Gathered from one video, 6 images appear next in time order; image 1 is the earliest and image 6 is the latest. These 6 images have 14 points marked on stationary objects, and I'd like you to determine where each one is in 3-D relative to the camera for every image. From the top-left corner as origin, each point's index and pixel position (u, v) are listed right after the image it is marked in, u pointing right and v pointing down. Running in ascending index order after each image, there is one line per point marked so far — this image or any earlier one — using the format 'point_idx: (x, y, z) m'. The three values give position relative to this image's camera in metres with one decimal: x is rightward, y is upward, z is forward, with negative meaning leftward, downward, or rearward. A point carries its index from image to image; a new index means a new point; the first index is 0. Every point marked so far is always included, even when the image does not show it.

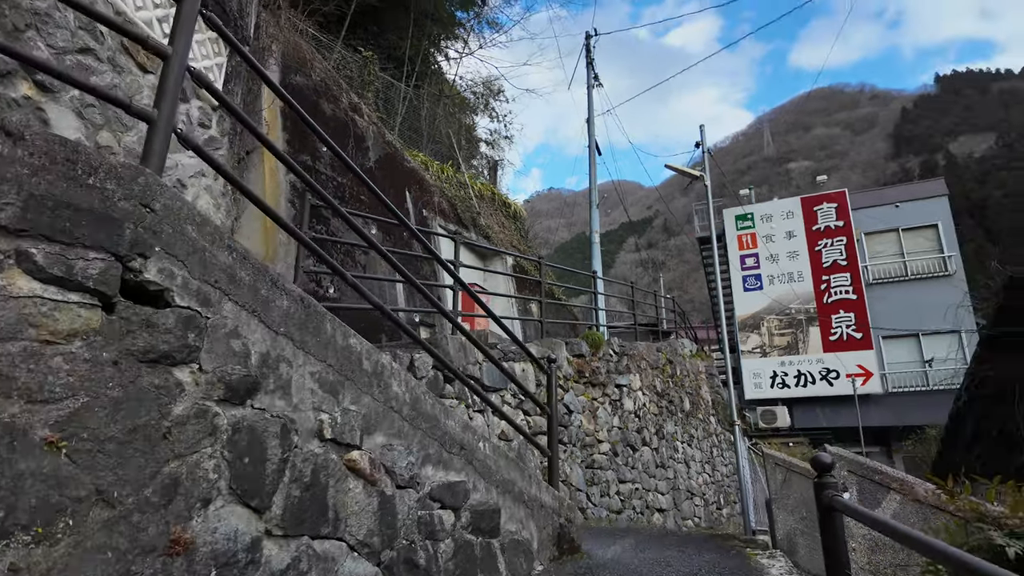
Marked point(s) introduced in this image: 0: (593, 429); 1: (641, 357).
0: (+0.8, -1.4, +5.8) m
1: (+1.7, -0.9, +7.5) m
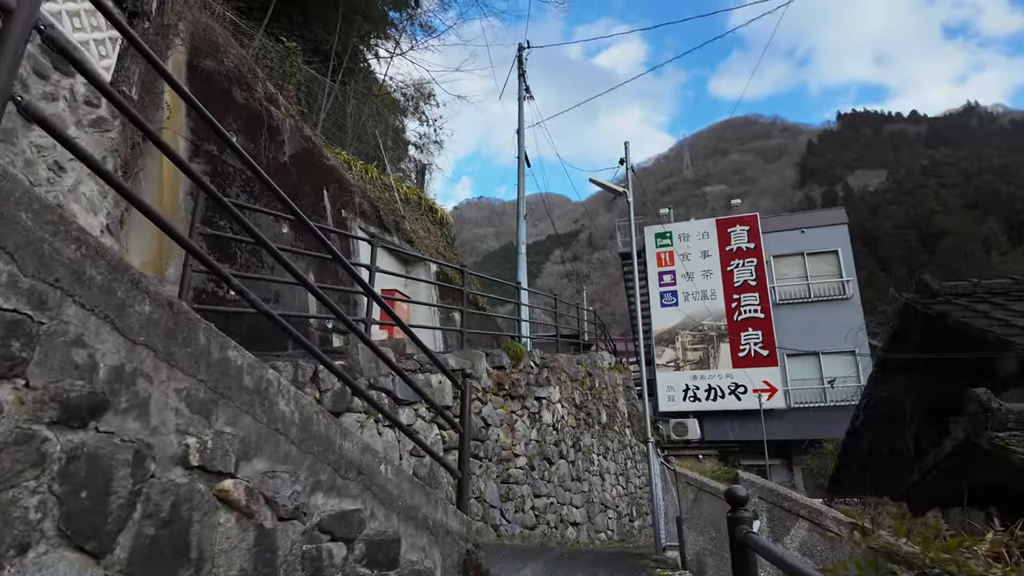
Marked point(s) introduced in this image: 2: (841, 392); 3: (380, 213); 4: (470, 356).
0: (0.0, -1.5, +5.7) m
1: (+0.6, -1.0, +7.5) m
2: (+6.6, -2.1, +11.8) m
3: (-1.8, +1.0, +8.0) m
4: (-0.4, -0.6, +5.3) m
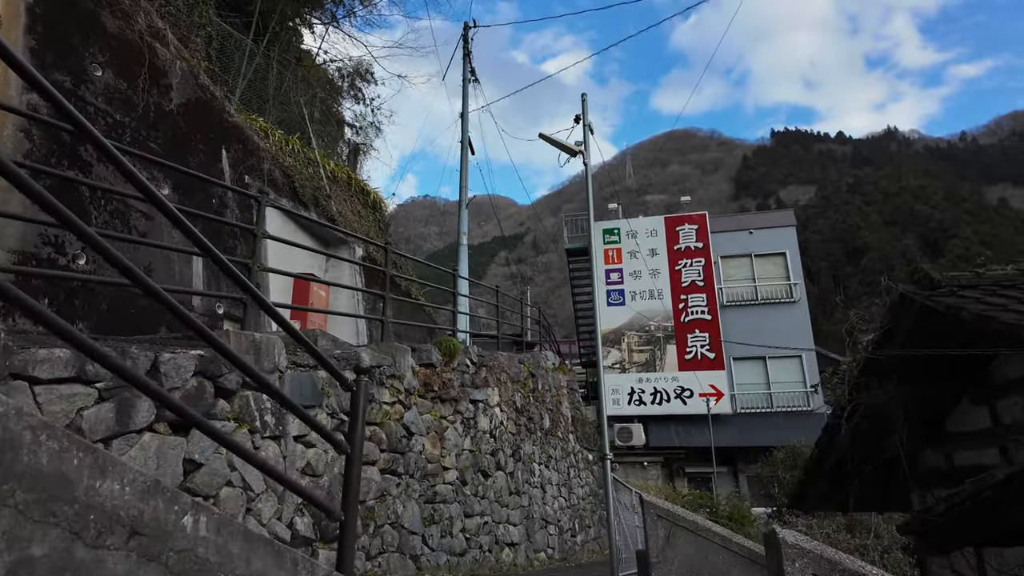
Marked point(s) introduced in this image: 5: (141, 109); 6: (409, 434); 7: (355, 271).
0: (-0.6, -1.4, +4.9) m
1: (-0.1, -0.9, +6.7) m
2: (+5.4, -2.1, +11.5) m
3: (-2.6, +1.2, +6.9) m
4: (-0.9, -0.5, +4.4) m
5: (-3.0, +1.4, +4.7) m
6: (-0.8, -1.1, +4.5) m
7: (-1.9, +0.3, +7.2) m
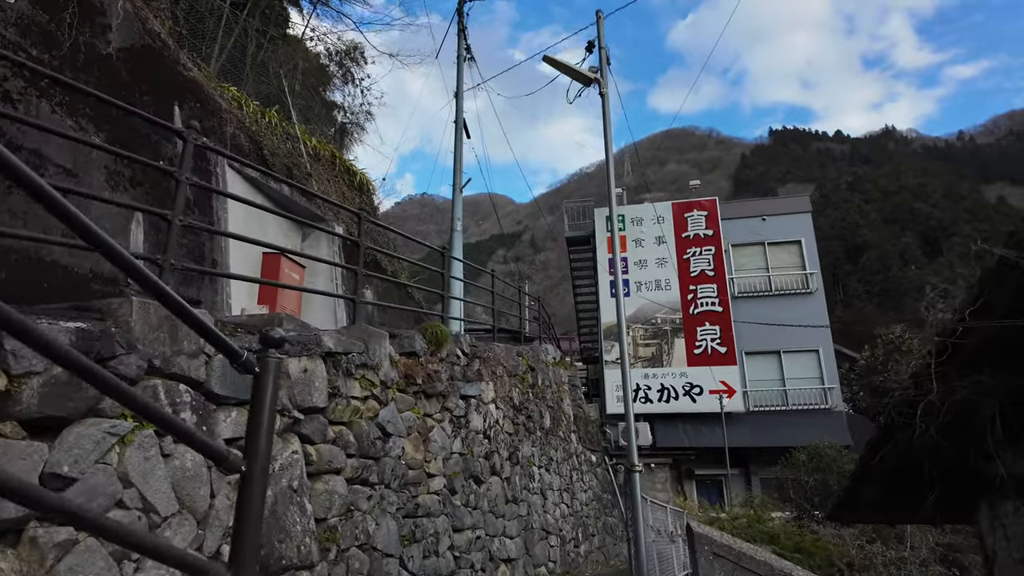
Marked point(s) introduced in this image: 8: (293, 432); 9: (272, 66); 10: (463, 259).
0: (-0.6, -1.2, +4.1) m
1: (-0.2, -0.7, +6.0) m
2: (+5.3, -2.0, +10.8) m
3: (-2.6, +1.4, +6.2) m
4: (-0.9, -0.3, +3.7) m
5: (-3.0, +1.6, +3.9) m
6: (-0.8, -0.9, +3.7) m
7: (-2.0, +0.4, +6.4) m
8: (-1.1, -0.7, +3.0) m
9: (-3.8, +3.5, +9.3) m
10: (-0.7, +0.4, +7.8) m
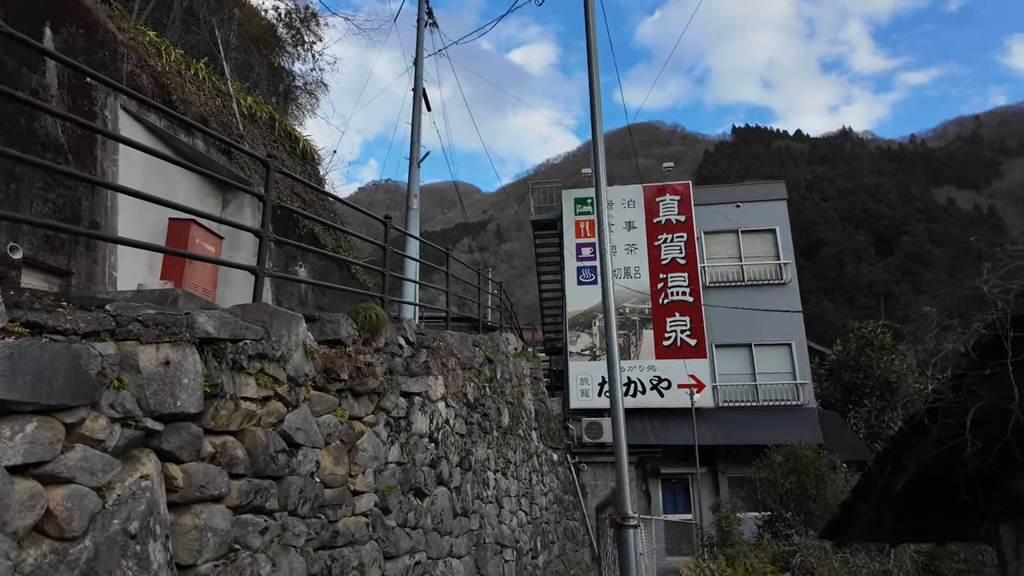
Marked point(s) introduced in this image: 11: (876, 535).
0: (-0.9, -1.0, +3.3) m
1: (-0.6, -0.6, +5.2) m
2: (+4.6, -1.8, +10.4) m
3: (-3.0, +1.6, +5.2) m
4: (-1.2, -0.1, +2.9) m
5: (-3.2, +1.8, +3.0) m
6: (-1.1, -0.8, +2.9) m
7: (-2.4, +0.7, +5.5) m
8: (-1.3, -0.6, +2.2) m
9: (-4.3, +3.8, +8.2) m
10: (-1.2, +0.6, +6.9) m
11: (+2.3, -1.6, +3.7) m
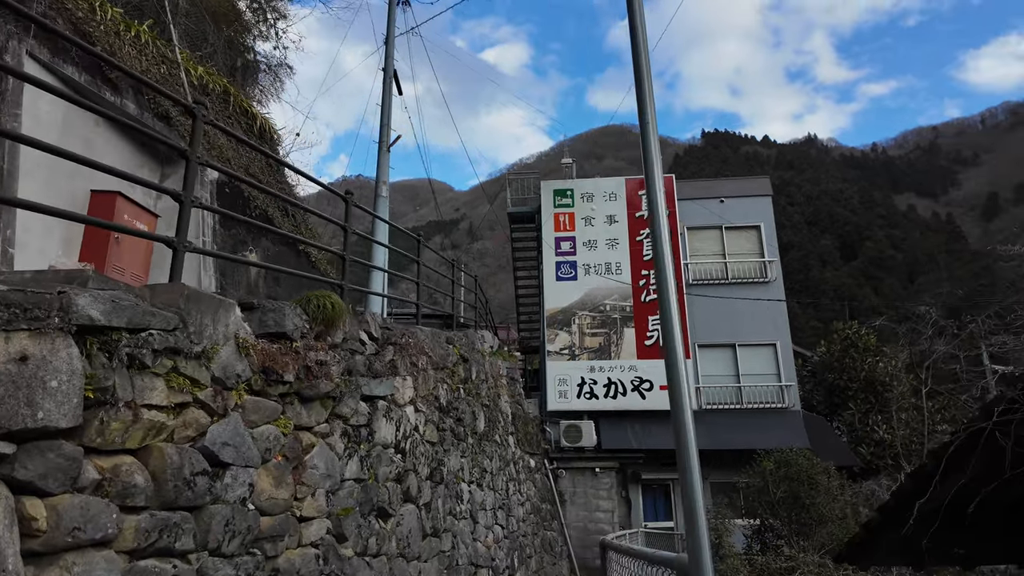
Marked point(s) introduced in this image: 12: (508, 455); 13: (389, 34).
0: (-1.0, -0.9, +2.7) m
1: (-0.7, -0.5, +4.6) m
2: (+4.2, -1.8, +10.0) m
3: (-3.1, +1.8, +4.5) m
4: (-1.3, 0.0, +2.2) m
5: (-3.2, +1.9, +2.2) m
6: (-1.1, -0.7, +2.3) m
7: (-2.5, +0.8, +4.8) m
8: (-1.4, -0.5, +1.5) m
9: (-4.6, +4.0, +7.5) m
10: (-1.4, +0.7, +6.3) m
11: (+2.2, -1.5, +3.3) m
12: (0.0, -1.9, +6.8) m
13: (-2.2, +4.5, +10.4) m
